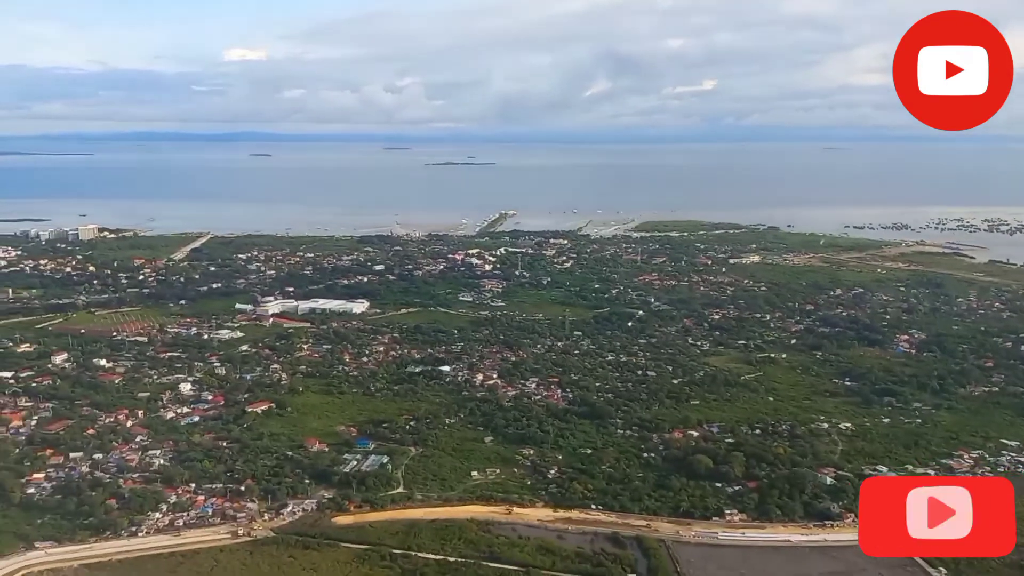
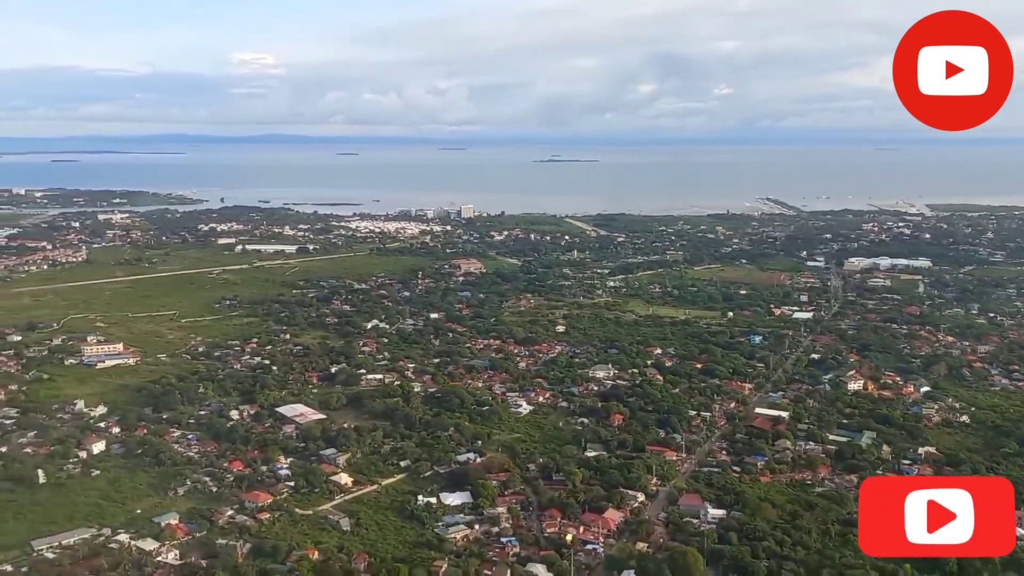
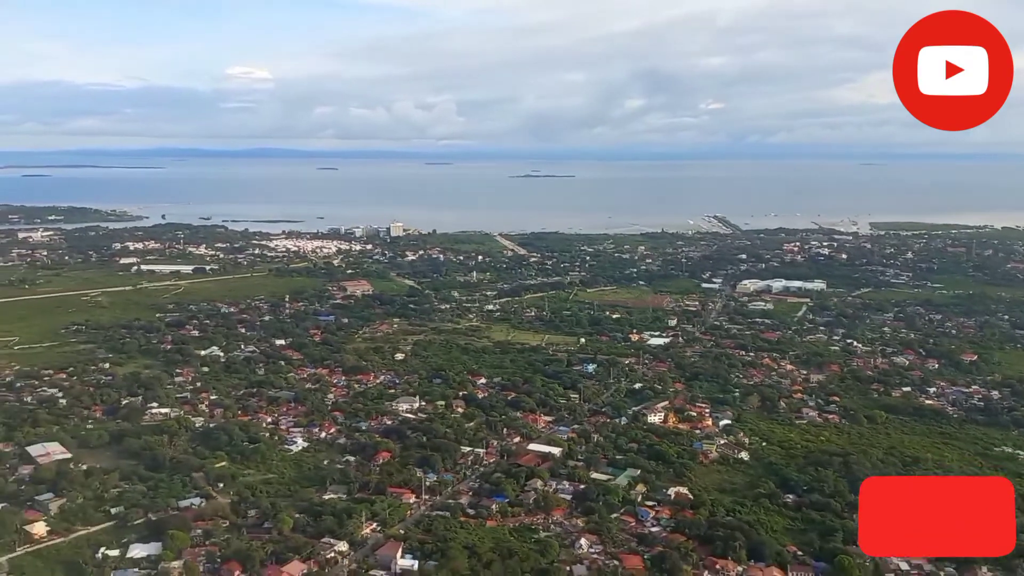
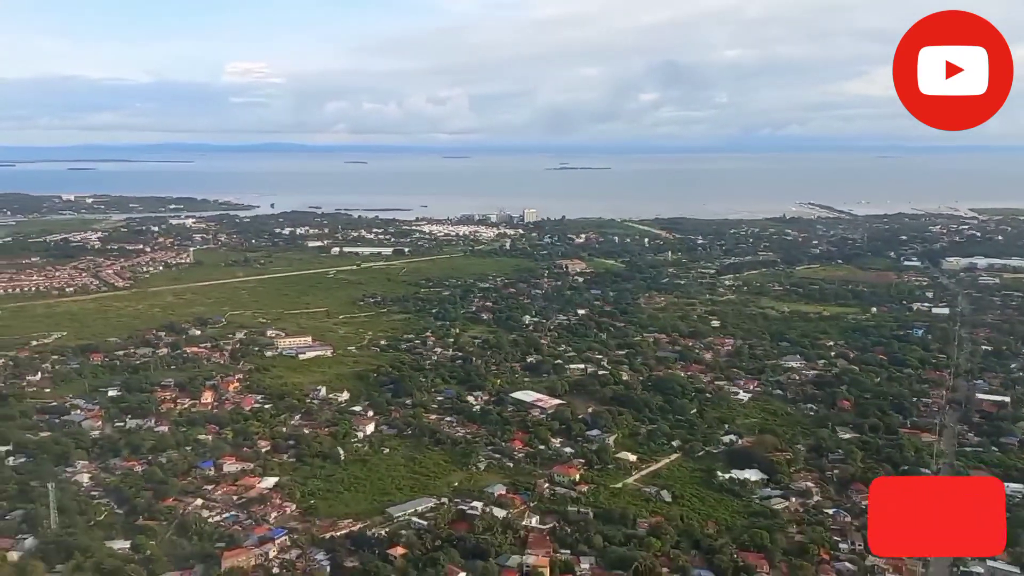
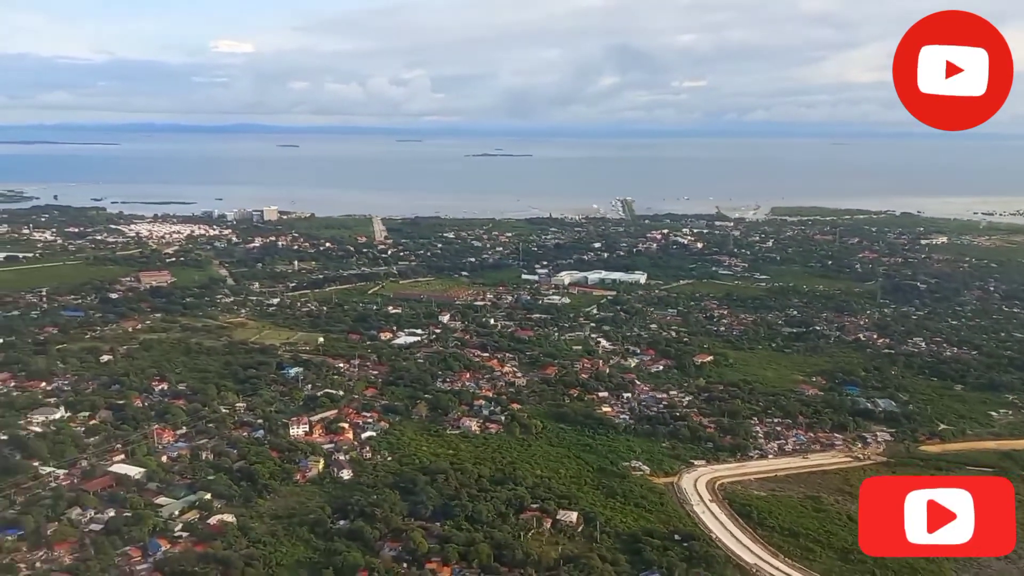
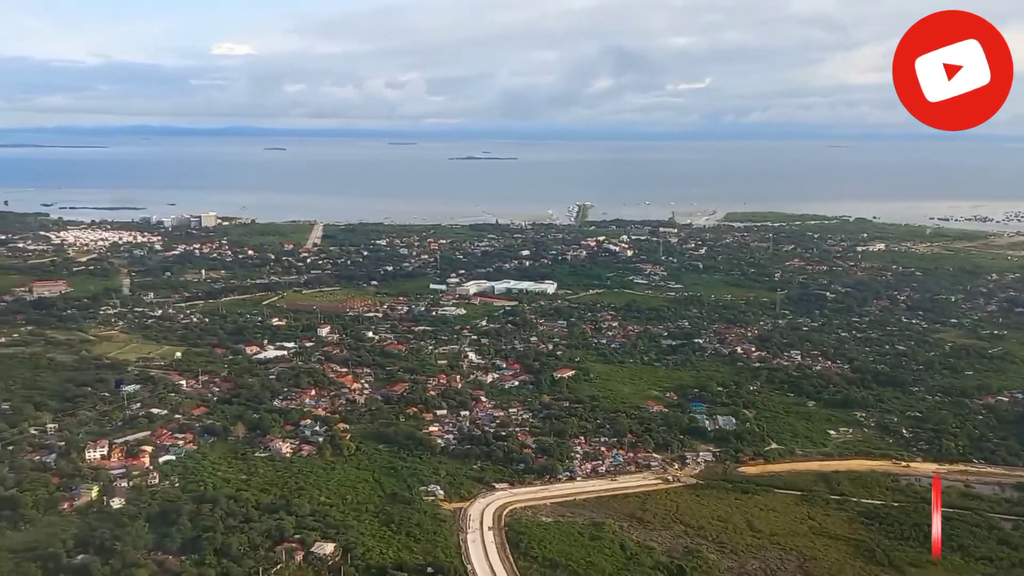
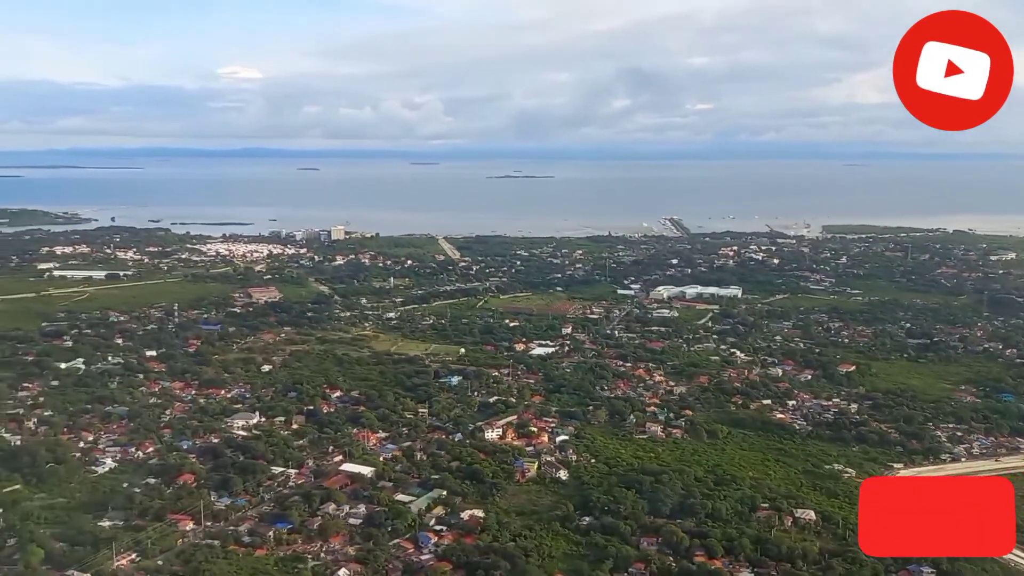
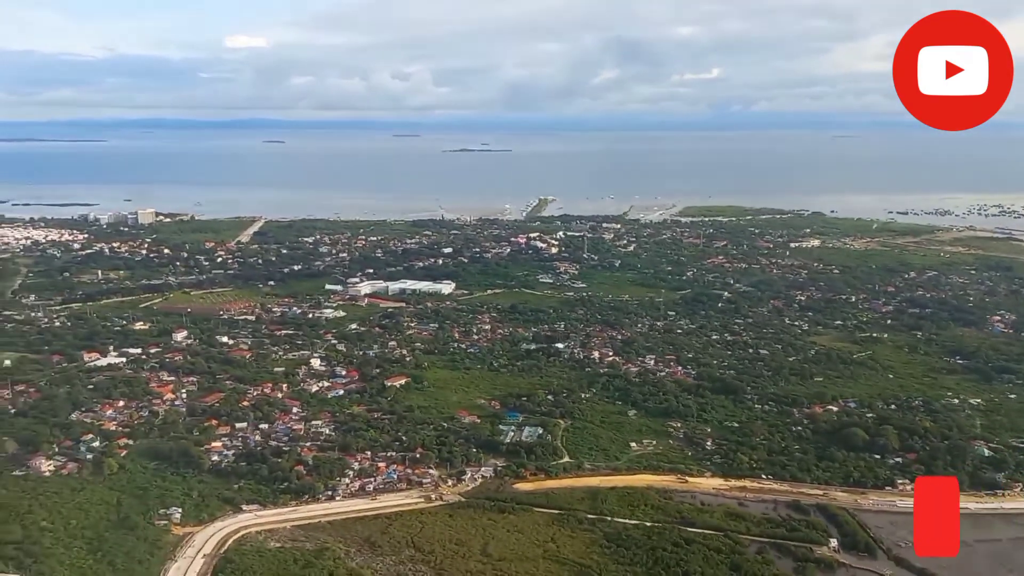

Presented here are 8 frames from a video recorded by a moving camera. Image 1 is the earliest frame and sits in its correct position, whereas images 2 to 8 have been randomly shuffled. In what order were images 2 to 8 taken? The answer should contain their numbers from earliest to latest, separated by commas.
8, 6, 5, 7, 3, 2, 4
